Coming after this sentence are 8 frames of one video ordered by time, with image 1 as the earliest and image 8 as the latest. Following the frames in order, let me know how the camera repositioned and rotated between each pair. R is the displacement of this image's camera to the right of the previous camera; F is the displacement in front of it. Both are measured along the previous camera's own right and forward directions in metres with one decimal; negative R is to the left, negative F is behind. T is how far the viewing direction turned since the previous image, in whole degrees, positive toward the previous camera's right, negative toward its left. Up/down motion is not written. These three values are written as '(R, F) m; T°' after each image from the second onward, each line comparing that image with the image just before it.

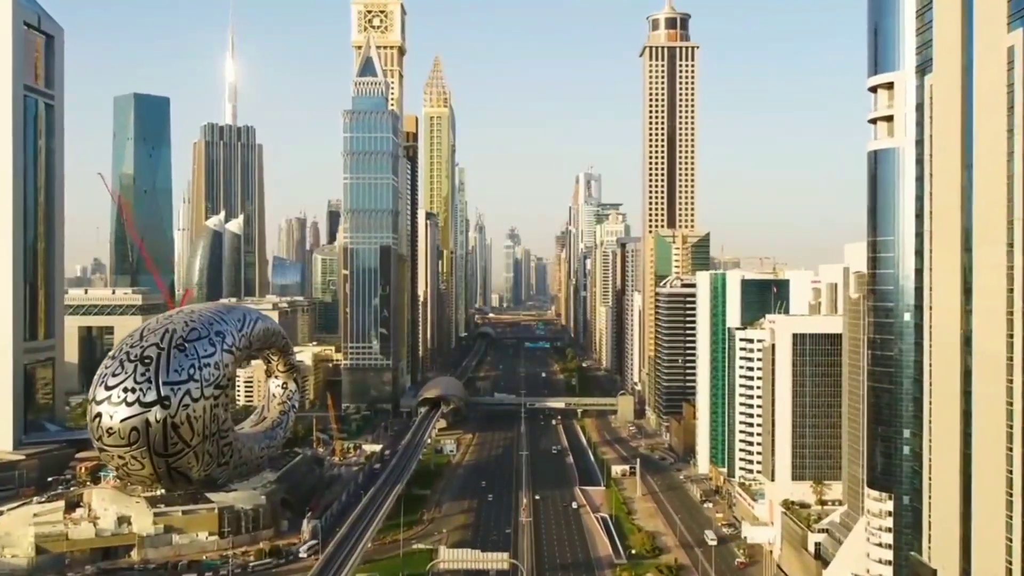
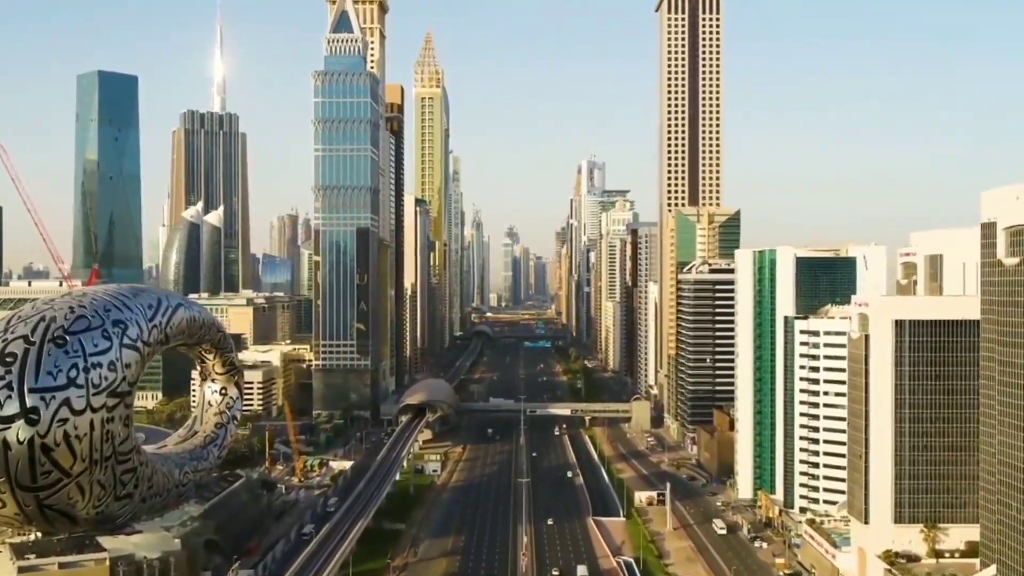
(+0.1, +17.4) m; 0°
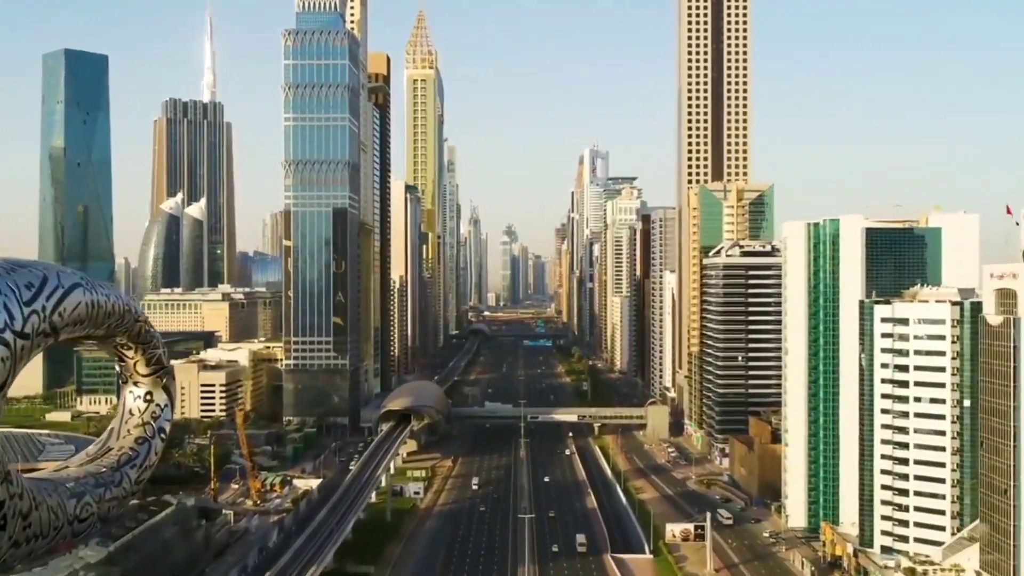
(0.0, +13.8) m; 0°
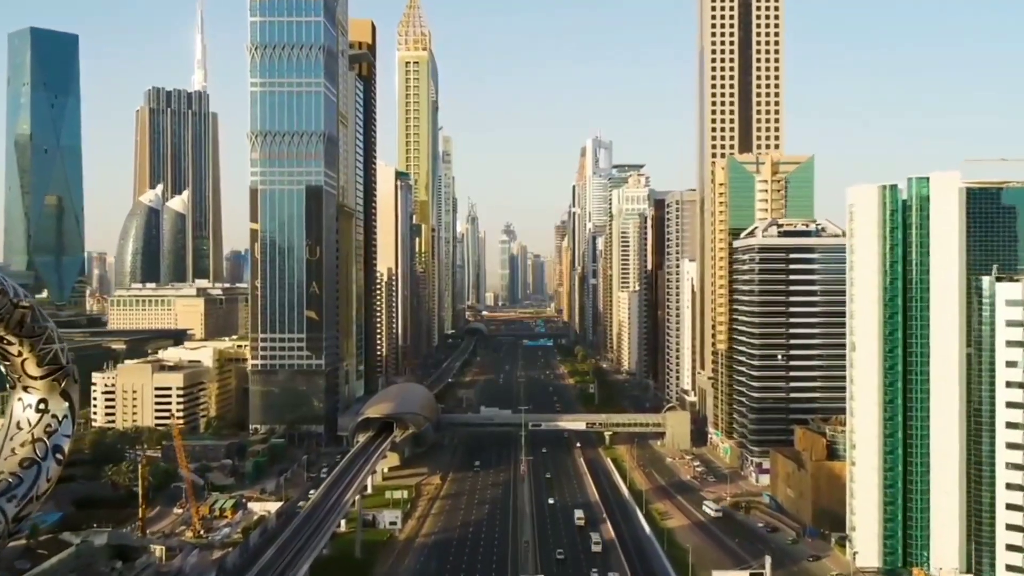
(0.0, +12.2) m; 0°
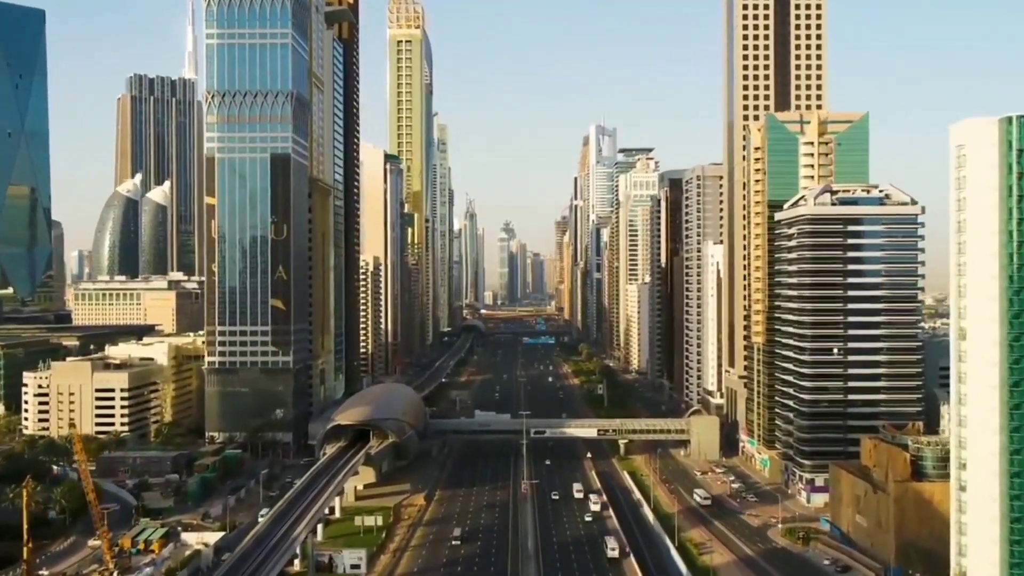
(0.0, +12.0) m; 0°
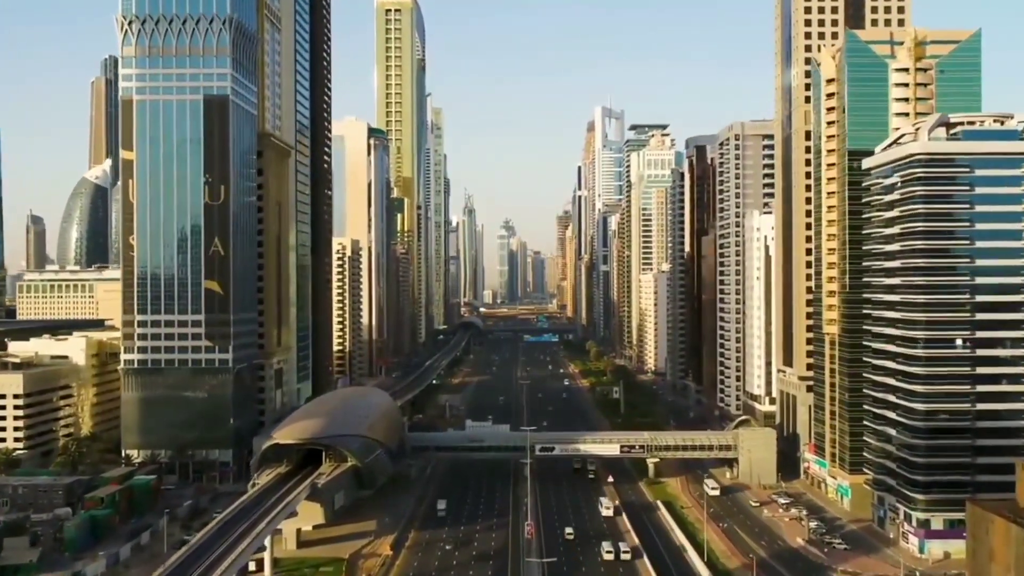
(+0.1, +15.7) m; 0°
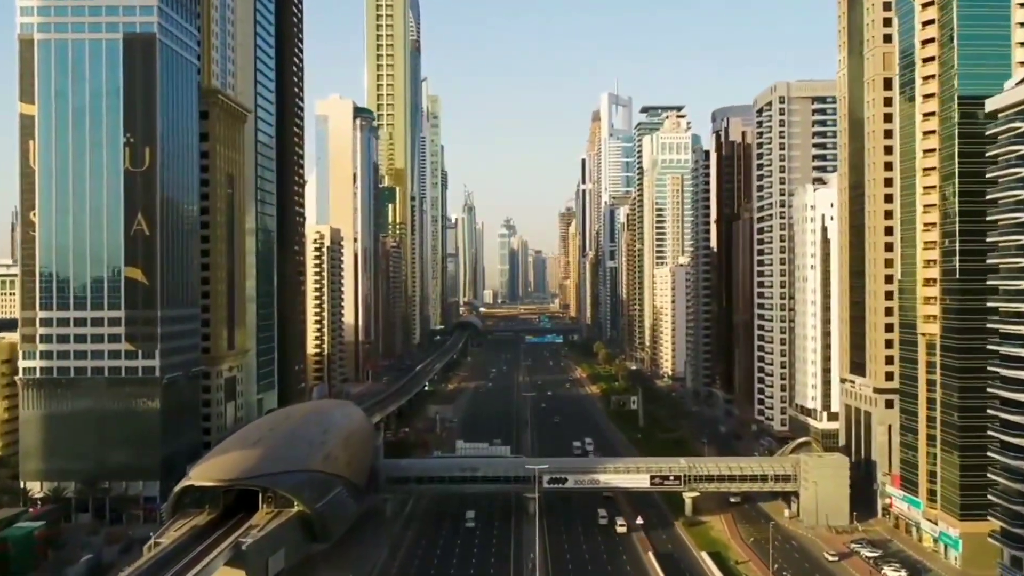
(0.0, +12.0) m; 0°
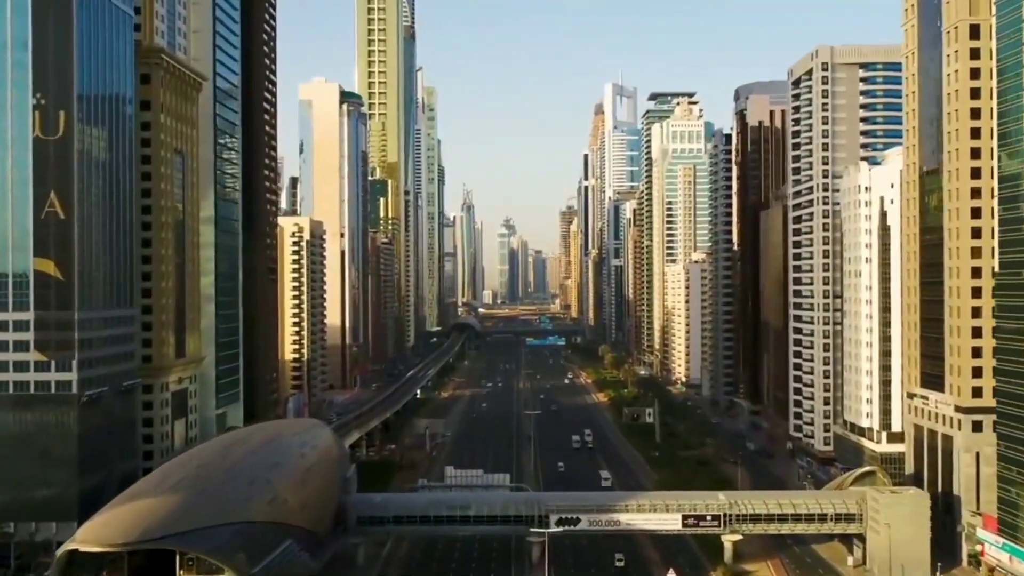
(0.0, +8.6) m; 0°
